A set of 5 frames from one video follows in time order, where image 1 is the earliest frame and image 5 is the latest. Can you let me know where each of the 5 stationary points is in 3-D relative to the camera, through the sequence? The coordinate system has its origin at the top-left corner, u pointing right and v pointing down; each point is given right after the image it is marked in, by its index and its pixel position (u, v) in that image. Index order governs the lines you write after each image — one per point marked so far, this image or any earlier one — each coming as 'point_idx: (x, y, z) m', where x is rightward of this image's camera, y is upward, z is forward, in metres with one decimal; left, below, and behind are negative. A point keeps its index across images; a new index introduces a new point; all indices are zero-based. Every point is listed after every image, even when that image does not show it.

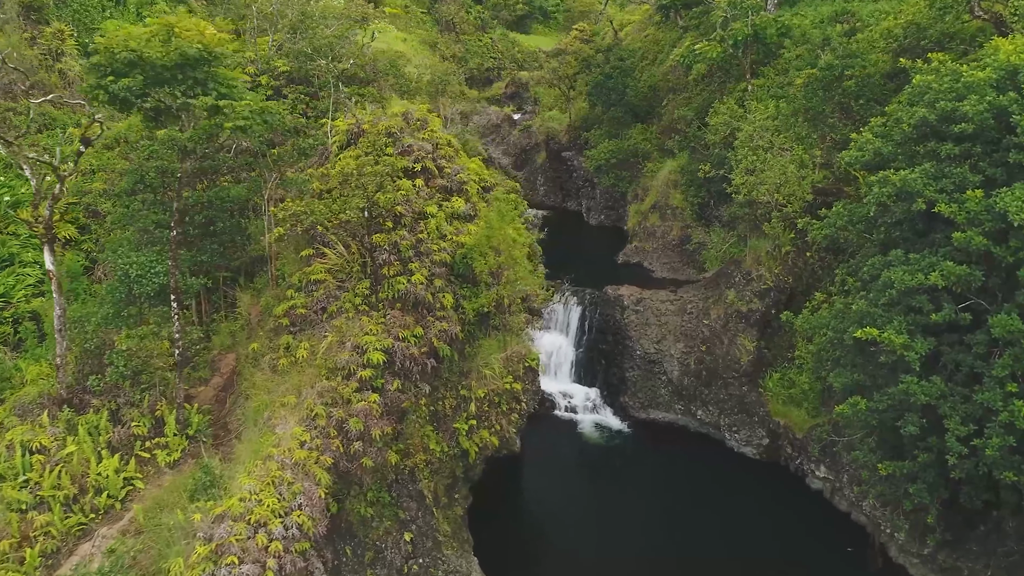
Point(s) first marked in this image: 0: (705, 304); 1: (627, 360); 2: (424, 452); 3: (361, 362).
0: (+6.5, -0.5, +18.2) m
1: (+4.1, -2.5, +19.2) m
2: (-1.8, -3.4, +11.2) m
3: (-2.8, -1.4, +10.1) m
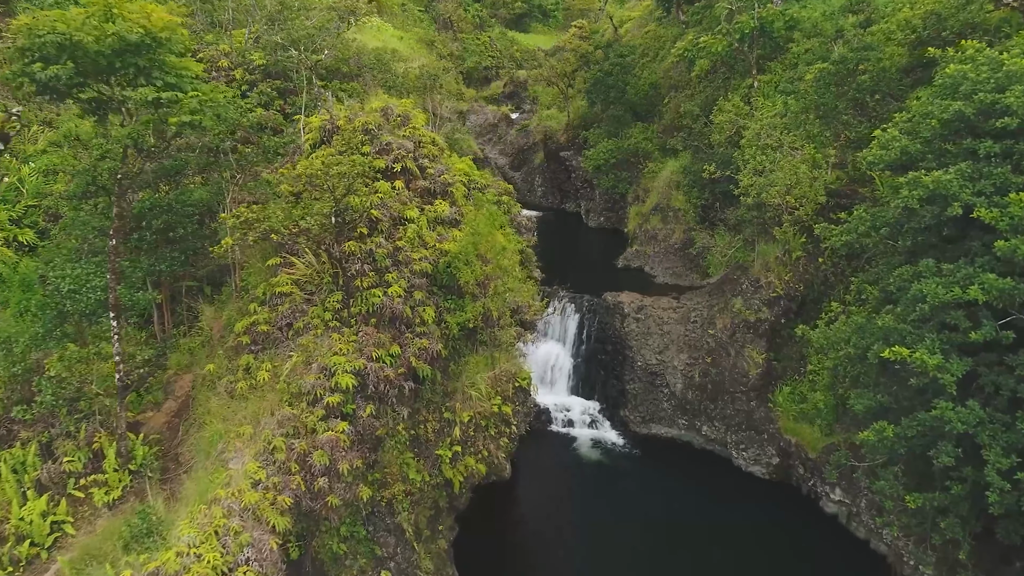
0: (+6.2, -0.7, +17.1) m
1: (+3.9, -2.7, +18.1) m
2: (-2.0, -3.6, +10.1) m
3: (-3.0, -1.6, +9.0) m
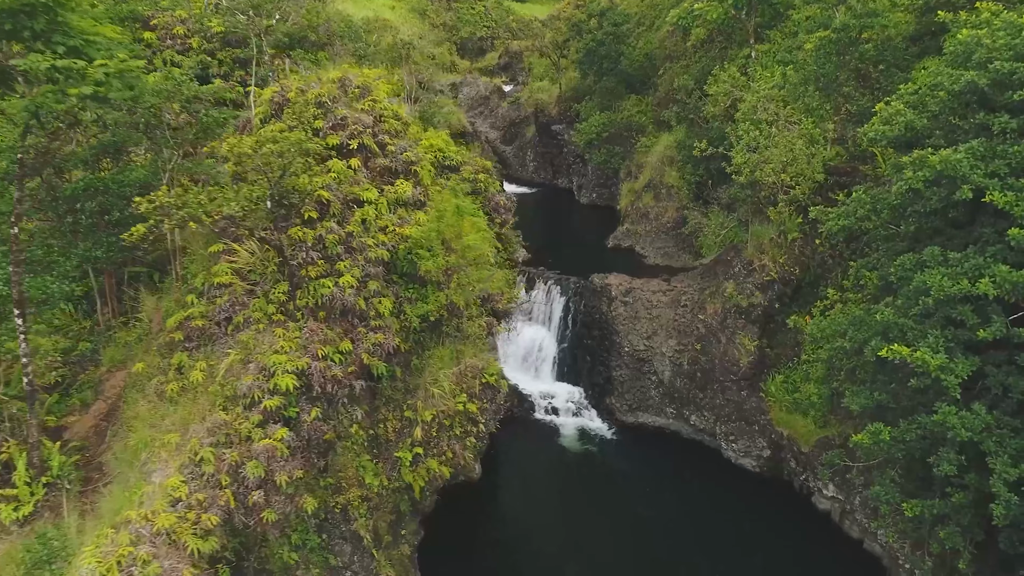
0: (+5.6, -0.3, +16.2) m
1: (+3.2, -2.2, +17.2) m
2: (-2.6, -3.5, +9.4) m
3: (-3.7, -1.5, +8.1) m
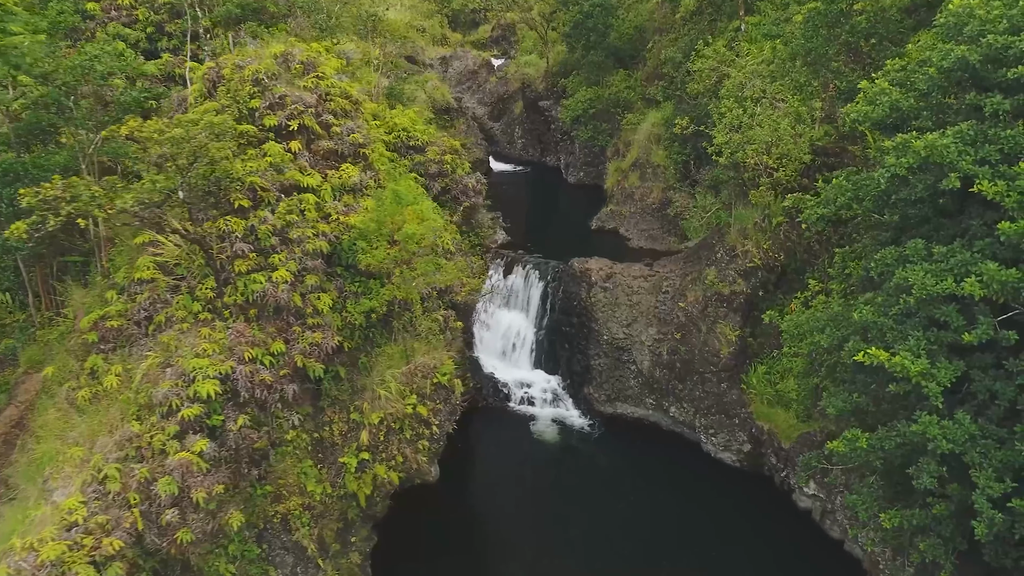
0: (+4.8, +0.1, +15.5) m
1: (+2.4, -1.8, +16.6) m
2: (-3.4, -3.4, +8.8) m
3: (-4.5, -1.5, +7.5) m
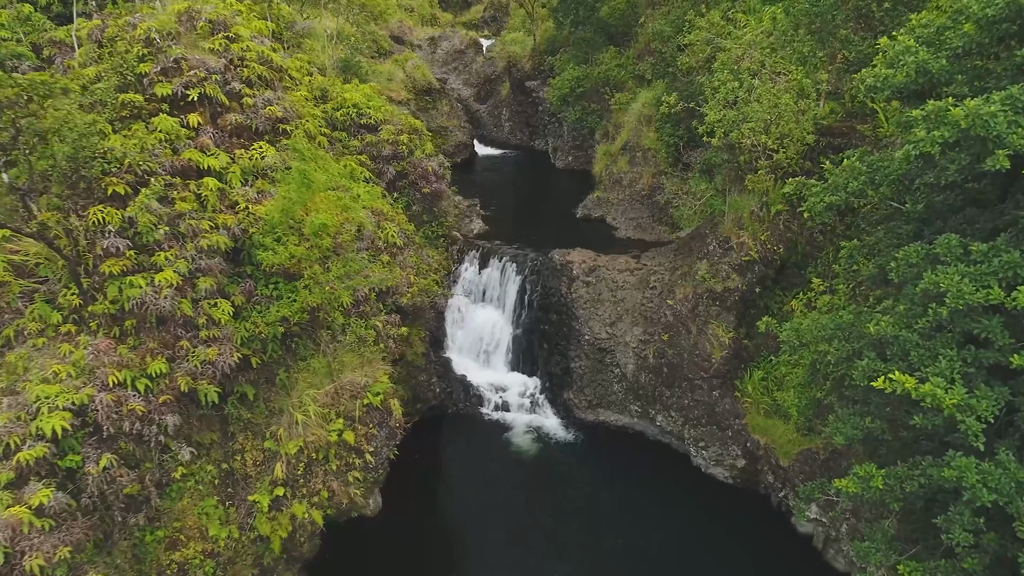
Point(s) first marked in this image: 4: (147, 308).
0: (+4.0, +0.2, +13.9) m
1: (+1.6, -1.7, +15.0) m
2: (-4.3, -3.4, +7.2) m
3: (-5.3, -1.6, +5.9) m
4: (-4.6, -0.3, +6.9) m
